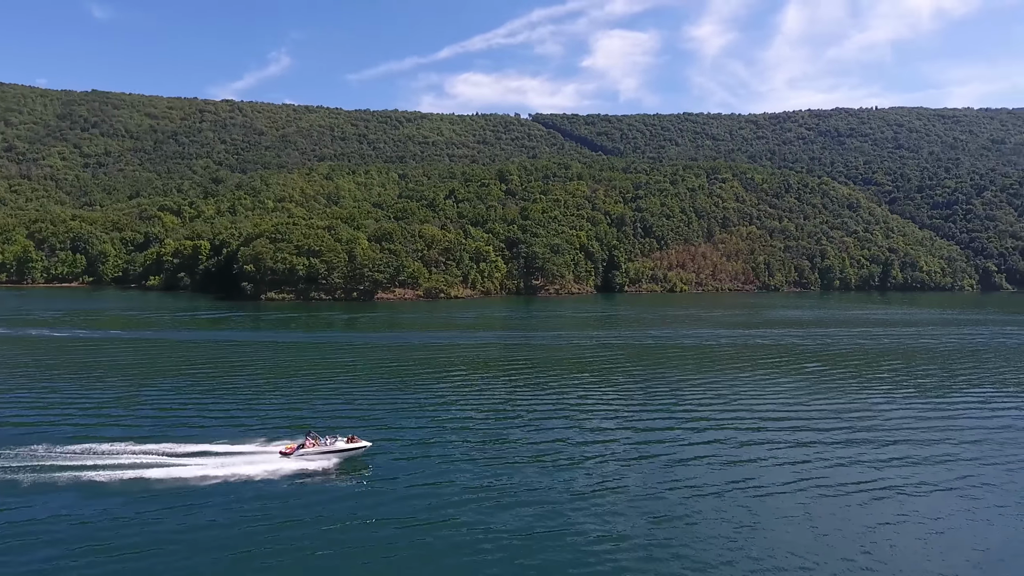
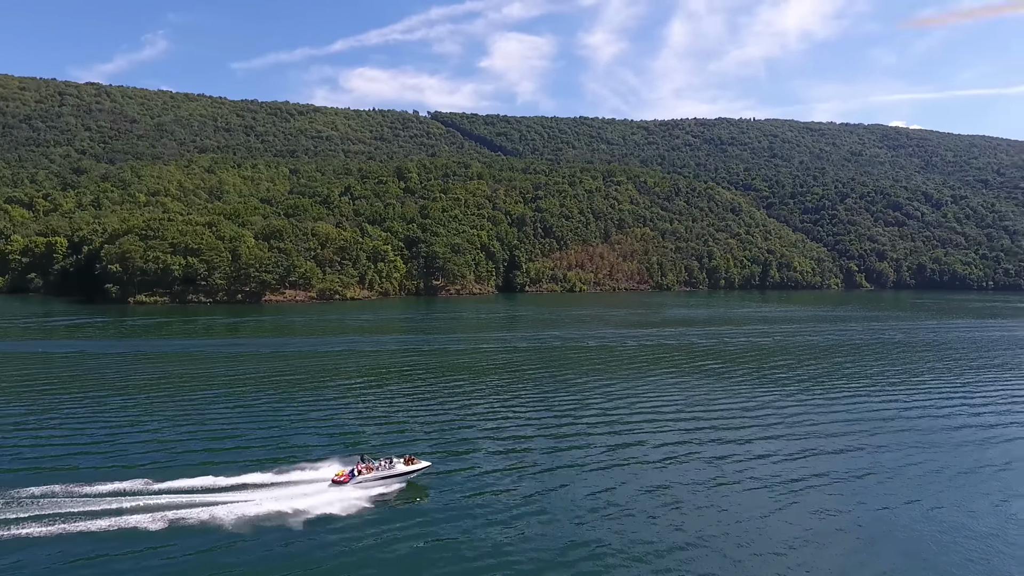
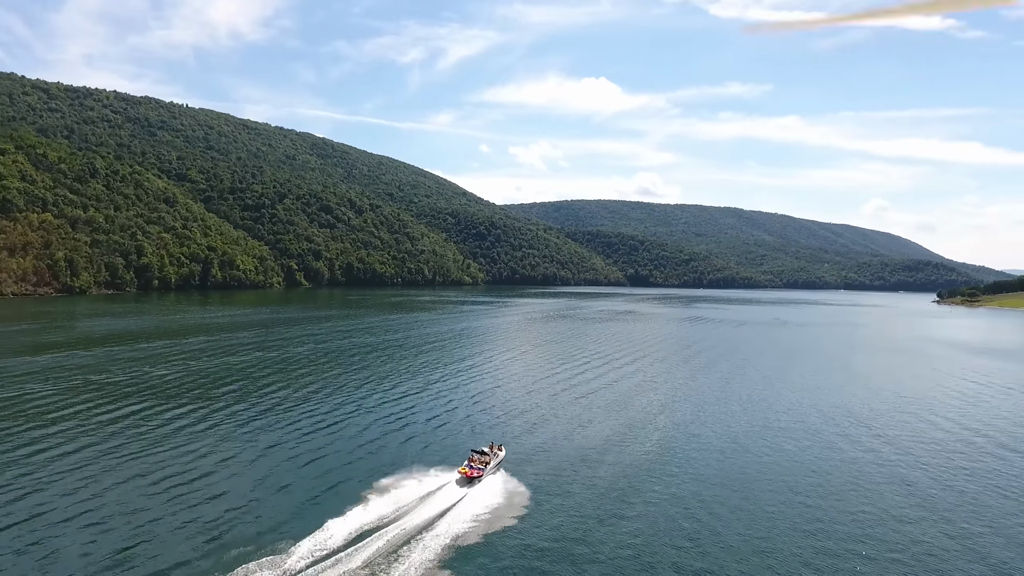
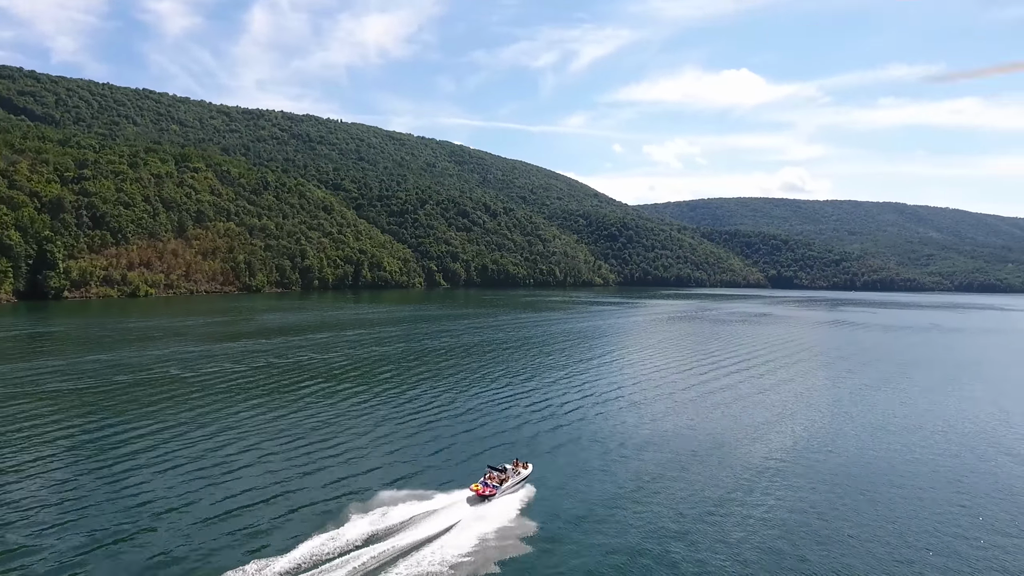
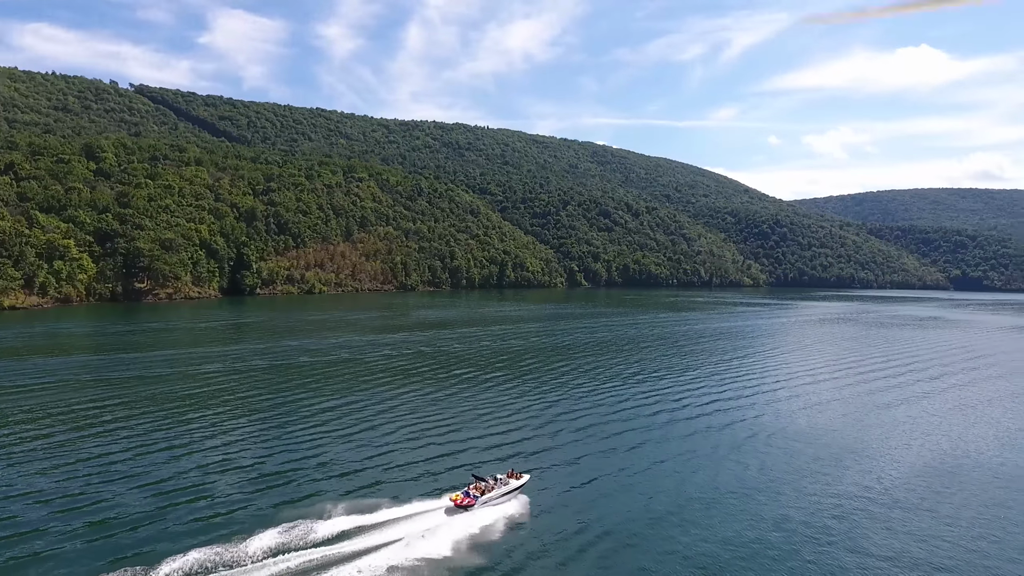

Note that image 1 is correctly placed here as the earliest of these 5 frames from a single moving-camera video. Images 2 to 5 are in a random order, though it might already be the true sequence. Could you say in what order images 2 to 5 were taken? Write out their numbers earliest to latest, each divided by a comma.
2, 5, 4, 3
